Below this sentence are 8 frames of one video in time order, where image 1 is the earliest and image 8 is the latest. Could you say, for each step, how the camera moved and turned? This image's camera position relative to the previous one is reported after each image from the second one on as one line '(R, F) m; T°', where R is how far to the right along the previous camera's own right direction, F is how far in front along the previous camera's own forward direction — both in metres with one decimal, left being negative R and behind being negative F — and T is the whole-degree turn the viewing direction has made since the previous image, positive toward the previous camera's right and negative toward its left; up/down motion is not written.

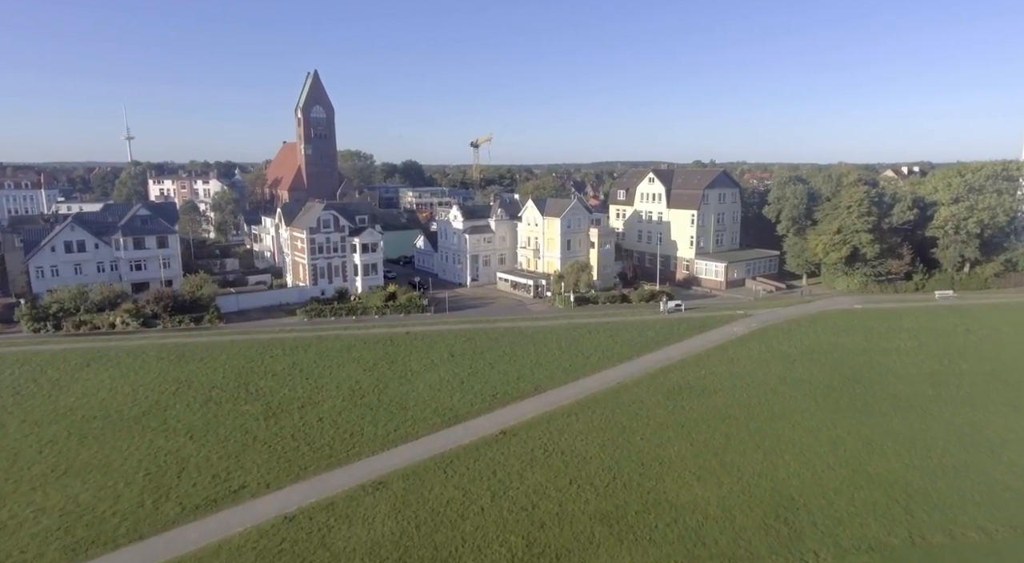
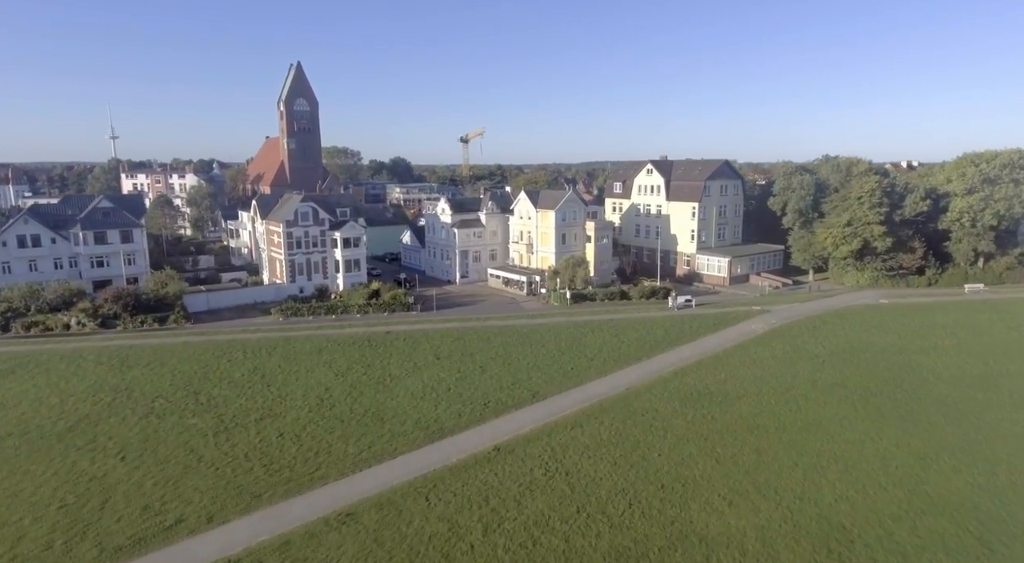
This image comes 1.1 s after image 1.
(-0.1, +4.6) m; +1°
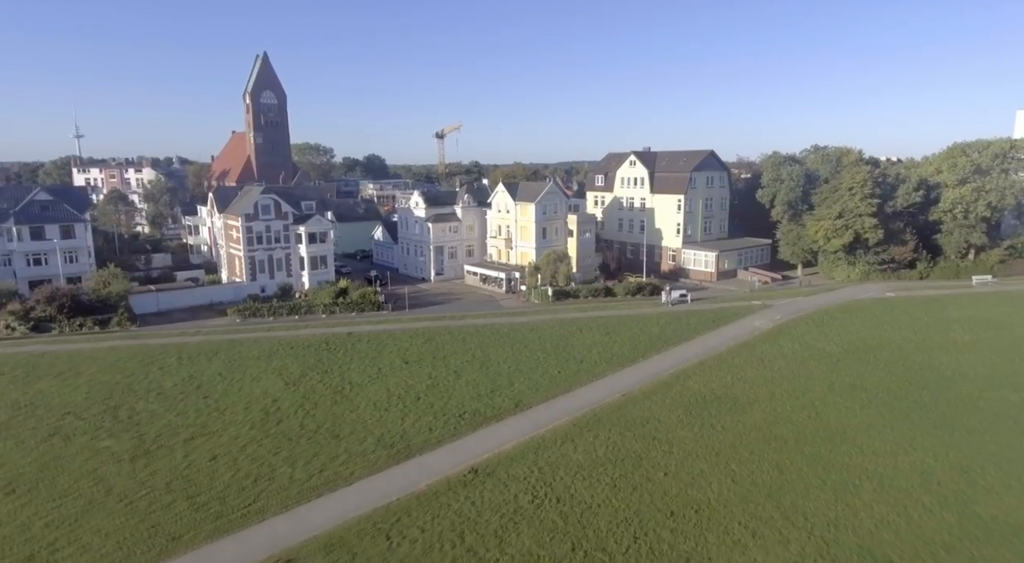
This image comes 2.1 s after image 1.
(0.0, +4.2) m; +2°
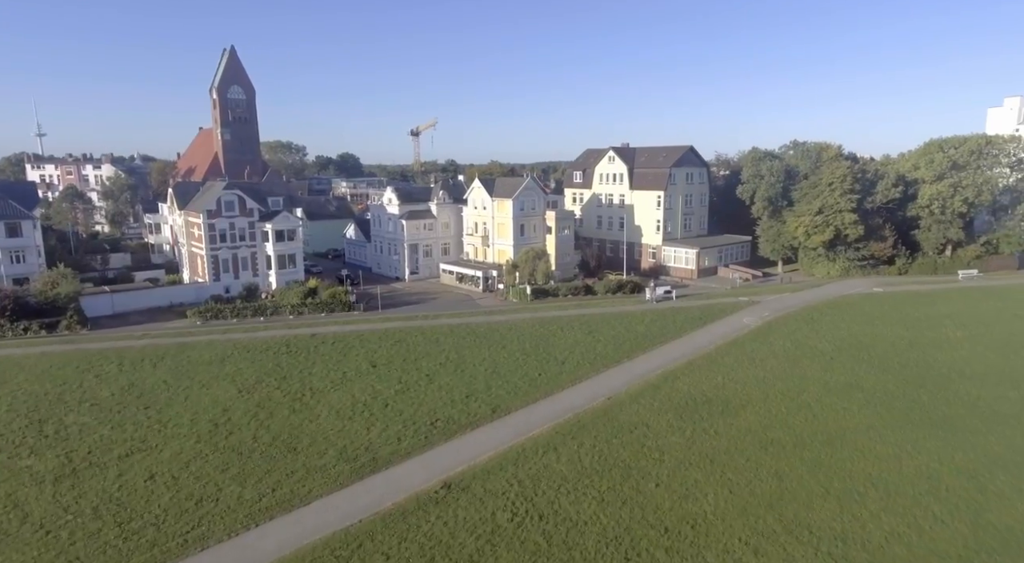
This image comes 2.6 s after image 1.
(+0.1, +2.1) m; +2°
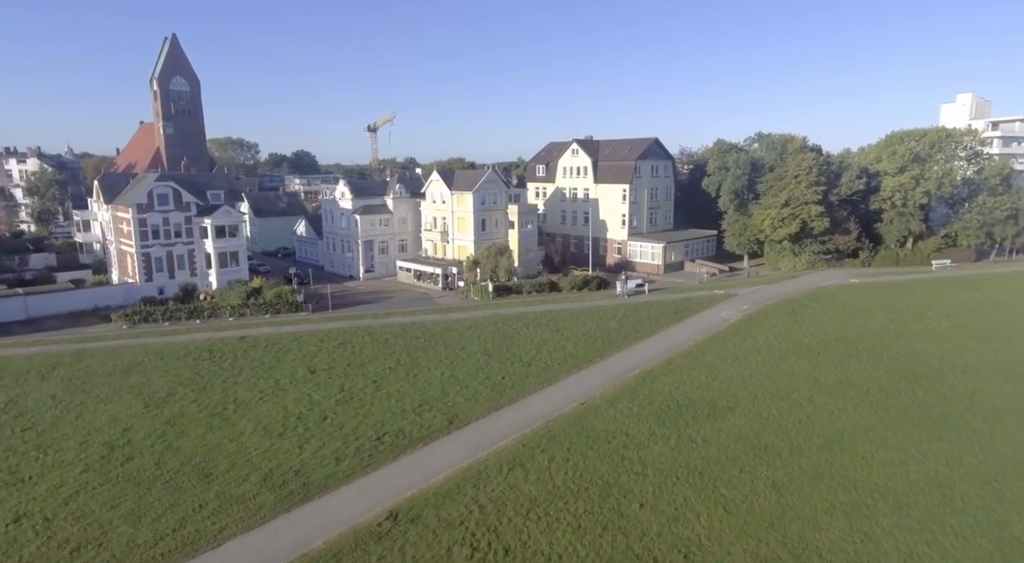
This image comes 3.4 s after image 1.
(+0.2, +3.2) m; +3°
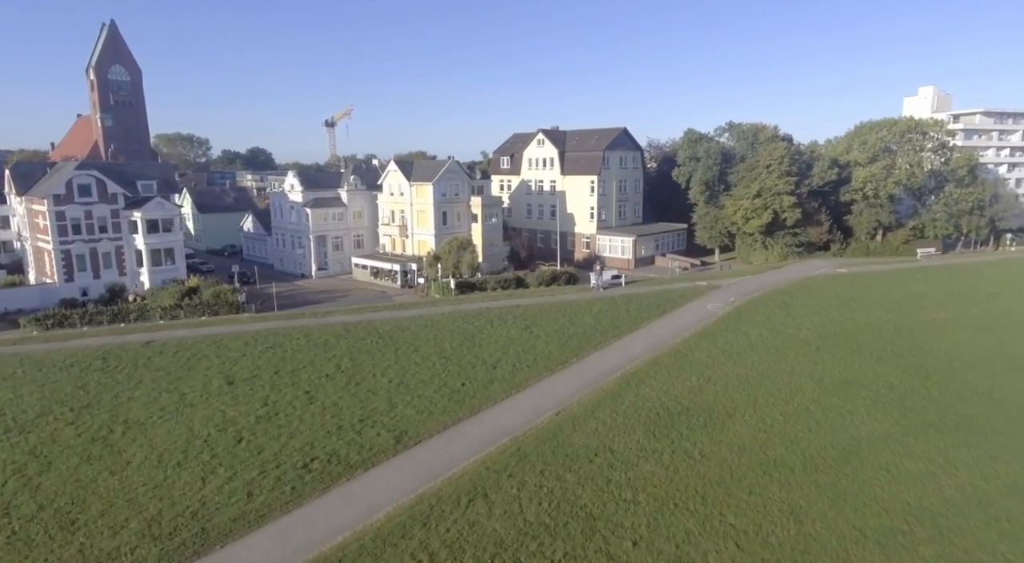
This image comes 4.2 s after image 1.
(+0.2, +3.7) m; +3°
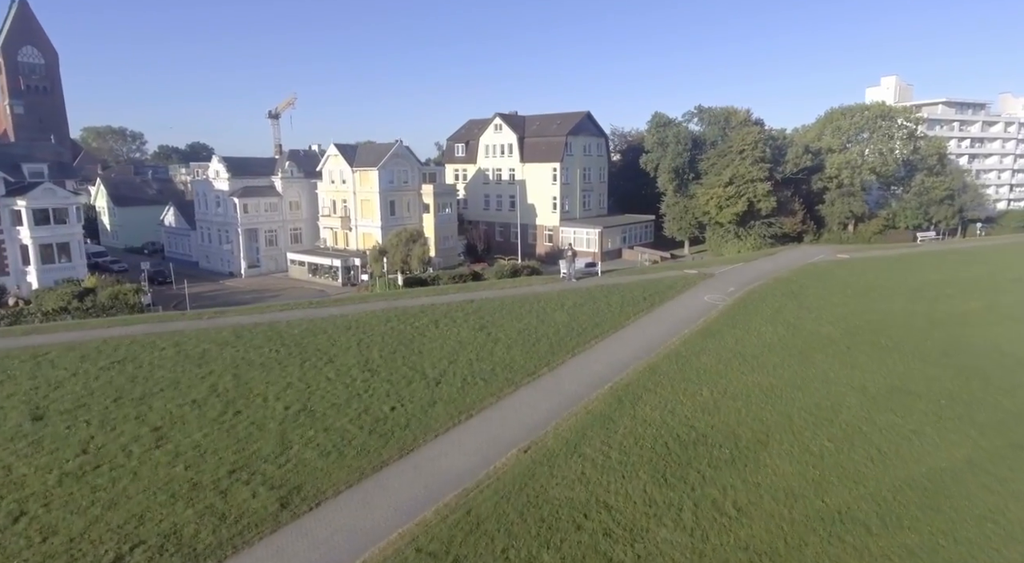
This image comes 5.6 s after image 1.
(+0.3, +5.8) m; +4°
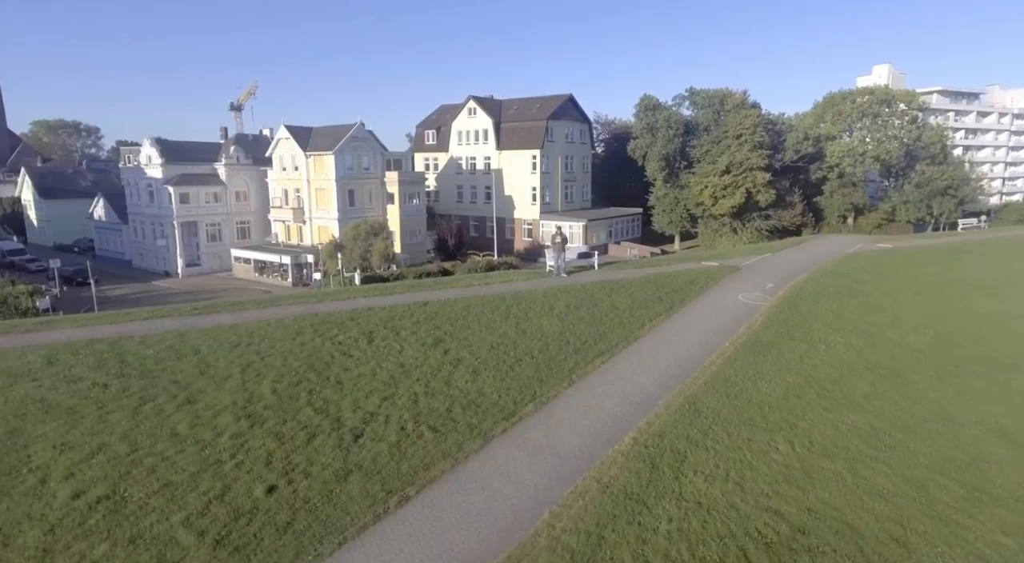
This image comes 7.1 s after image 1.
(+0.2, +6.1) m; +2°
